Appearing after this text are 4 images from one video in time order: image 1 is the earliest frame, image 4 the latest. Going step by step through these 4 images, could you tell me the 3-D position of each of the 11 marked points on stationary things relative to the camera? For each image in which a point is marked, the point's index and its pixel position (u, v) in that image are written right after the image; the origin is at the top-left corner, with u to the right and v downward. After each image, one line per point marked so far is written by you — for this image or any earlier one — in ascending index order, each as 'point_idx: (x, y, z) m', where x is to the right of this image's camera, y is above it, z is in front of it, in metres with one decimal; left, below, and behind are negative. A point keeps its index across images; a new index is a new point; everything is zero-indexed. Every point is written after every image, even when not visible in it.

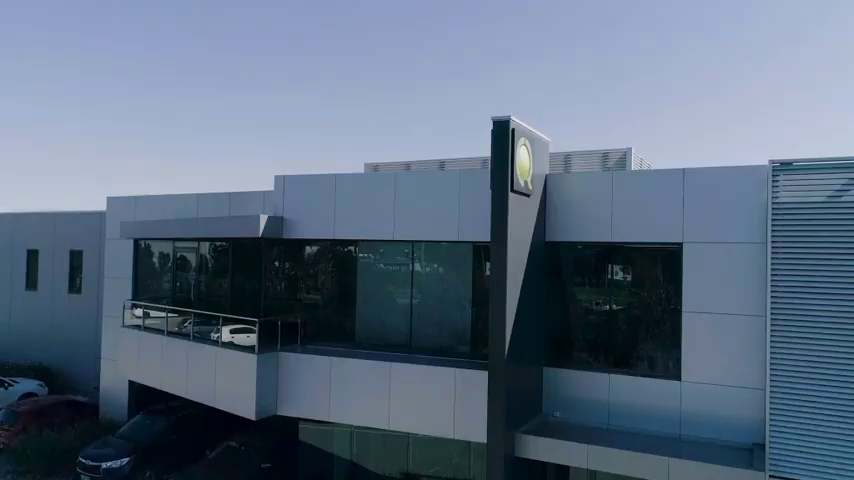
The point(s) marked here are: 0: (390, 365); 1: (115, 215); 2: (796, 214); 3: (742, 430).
0: (-0.6, -2.0, +10.3) m
1: (-7.8, +0.7, +16.0) m
2: (+4.6, +0.4, +8.0) m
3: (+4.1, -2.5, +8.4) m
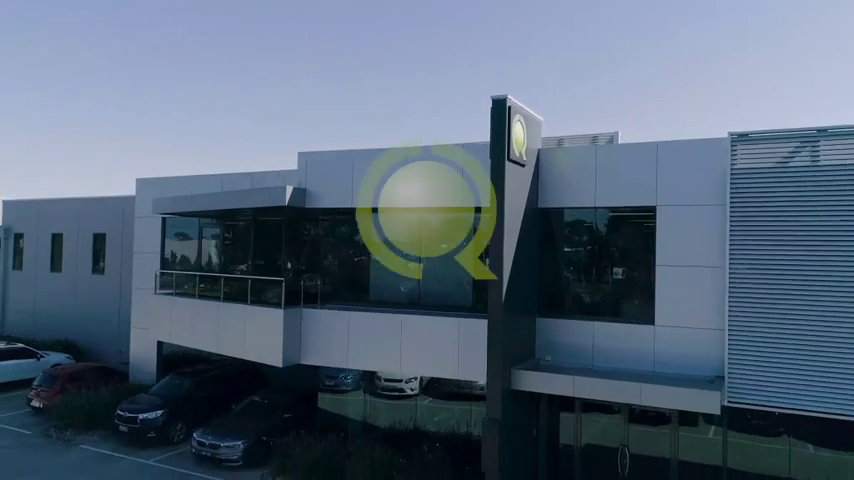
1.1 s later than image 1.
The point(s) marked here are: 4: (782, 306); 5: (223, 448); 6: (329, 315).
0: (-0.5, -1.4, +11.6) m
1: (-7.7, +1.3, +17.4) m
2: (+4.8, +0.9, +9.3) m
3: (+4.2, -1.9, +9.7) m
4: (+5.1, -1.0, +9.0) m
5: (-4.0, -4.1, +12.4) m
6: (-1.9, -1.4, +12.6) m
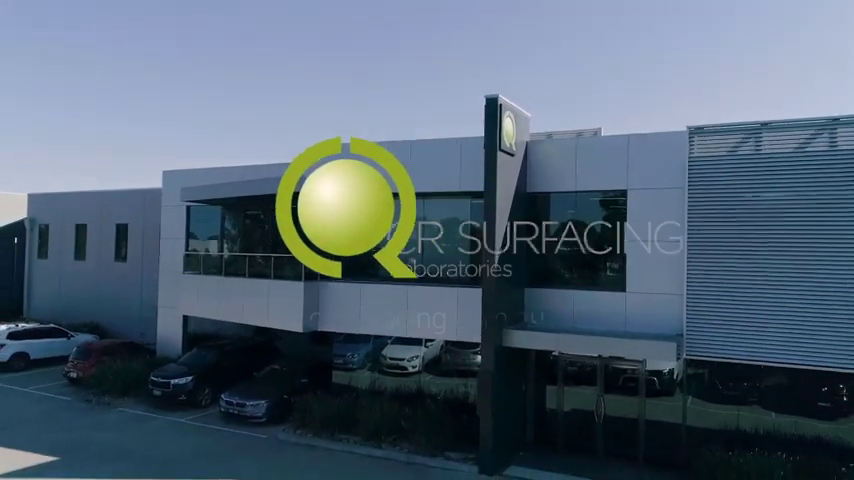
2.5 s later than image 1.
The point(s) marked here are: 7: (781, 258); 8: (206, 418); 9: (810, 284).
0: (-0.4, -1.0, +13.2) m
1: (-7.7, +1.7, +19.0) m
2: (+4.8, +1.3, +10.9) m
3: (+4.3, -1.5, +11.3) m
4: (+5.2, -0.6, +10.6) m
5: (-4.0, -3.7, +14.0) m
6: (-1.9, -1.1, +14.2) m
7: (+5.8, -0.3, +10.3) m
8: (-5.2, -4.2, +14.8) m
9: (+6.3, -0.7, +10.1) m
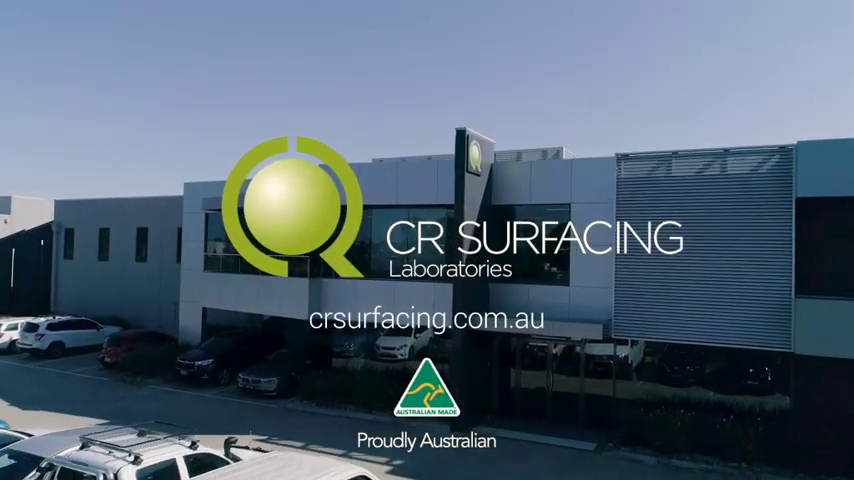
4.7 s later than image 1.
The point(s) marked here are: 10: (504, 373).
0: (-0.8, -1.1, +15.9) m
1: (-8.1, +1.6, +21.7) m
2: (+4.4, +1.2, +13.6) m
3: (+3.9, -1.6, +14.1) m
4: (+4.8, -0.7, +13.4) m
5: (-4.4, -3.8, +16.7) m
6: (-2.3, -1.2, +16.9) m
7: (+5.4, -0.4, +13.1) m
8: (-5.6, -4.3, +17.5) m
9: (+5.8, -0.8, +12.9) m
10: (+1.9, -3.2, +15.6) m
